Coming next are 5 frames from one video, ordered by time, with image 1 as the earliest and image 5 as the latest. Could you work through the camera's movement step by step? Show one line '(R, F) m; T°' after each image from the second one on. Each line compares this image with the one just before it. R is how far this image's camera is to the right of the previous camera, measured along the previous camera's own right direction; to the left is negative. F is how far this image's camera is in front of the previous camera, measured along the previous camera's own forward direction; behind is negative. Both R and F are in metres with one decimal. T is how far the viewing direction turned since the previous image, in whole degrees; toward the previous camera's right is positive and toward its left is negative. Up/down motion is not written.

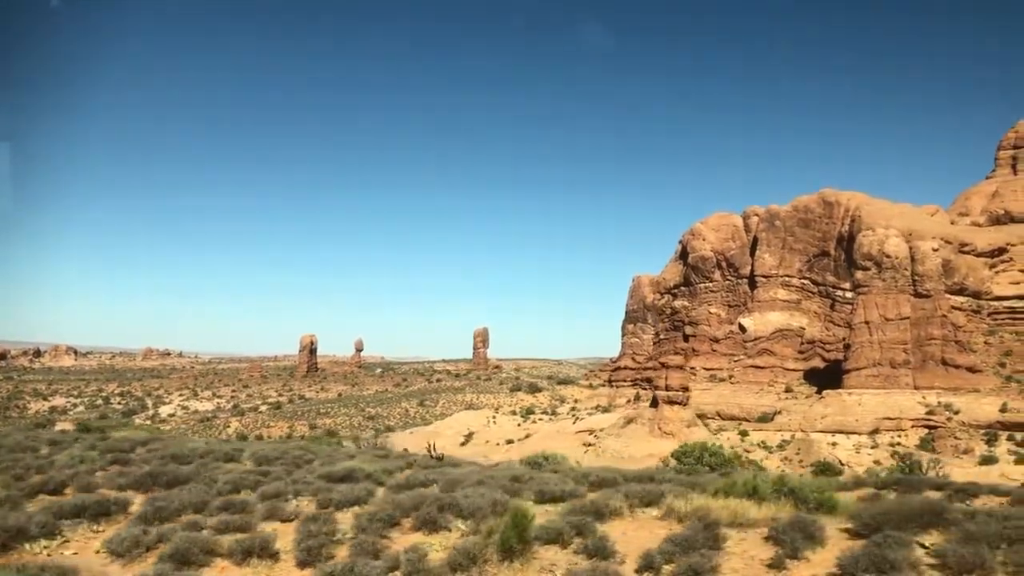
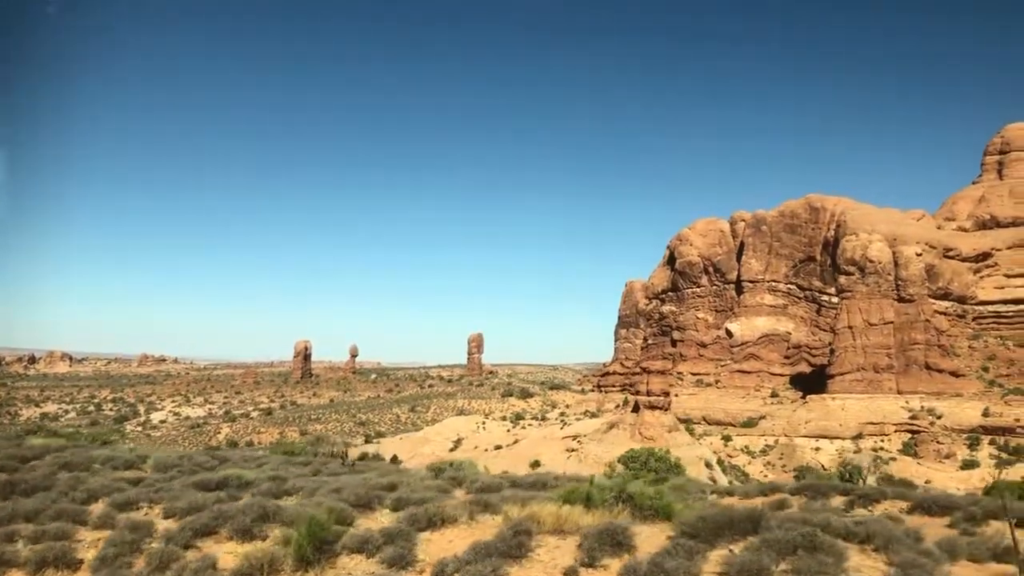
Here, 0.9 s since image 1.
(+0.7, 0.0) m; 0°
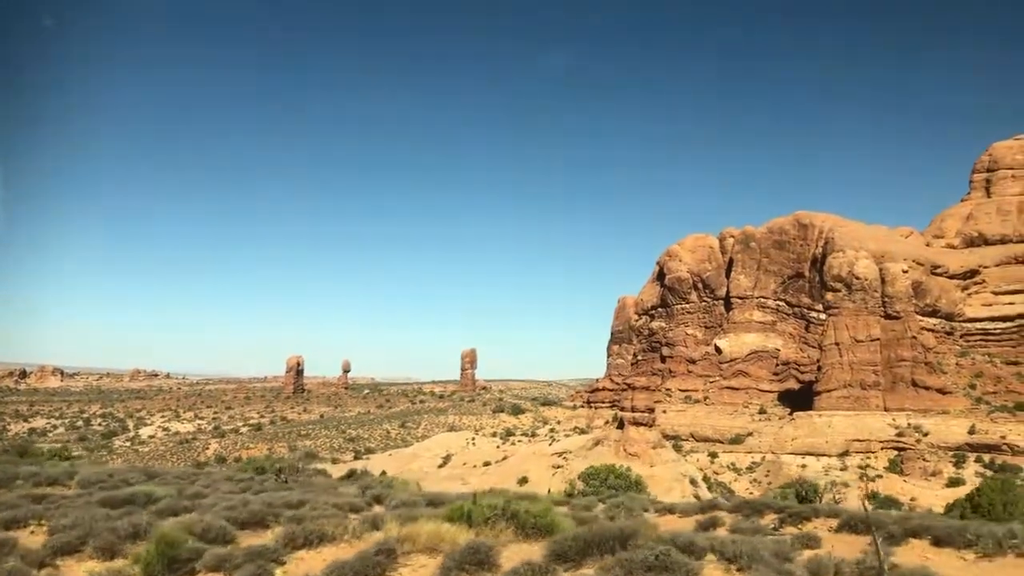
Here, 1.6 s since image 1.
(+0.5, 0.0) m; 0°
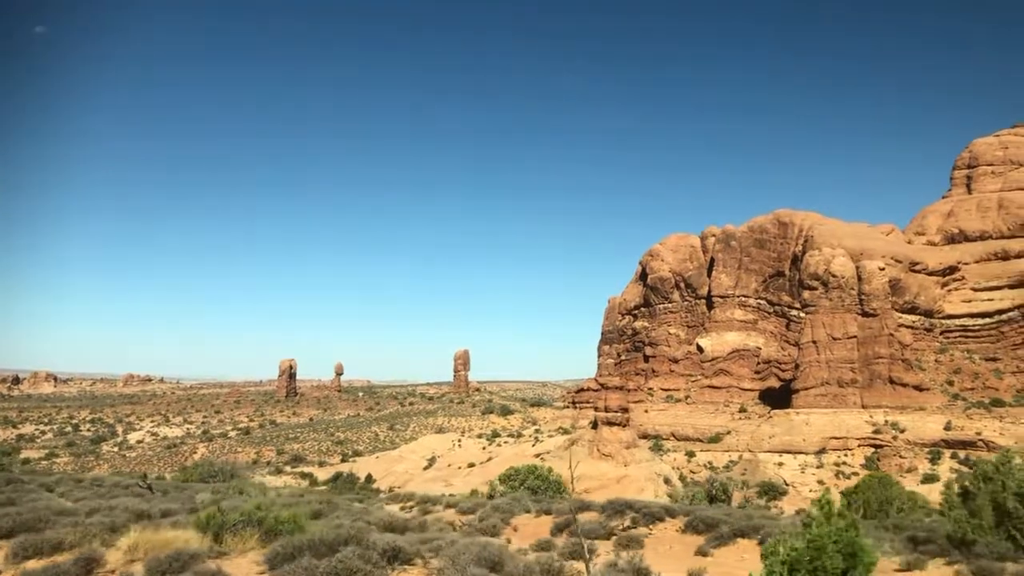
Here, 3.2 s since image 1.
(+1.0, +0.1) m; 0°
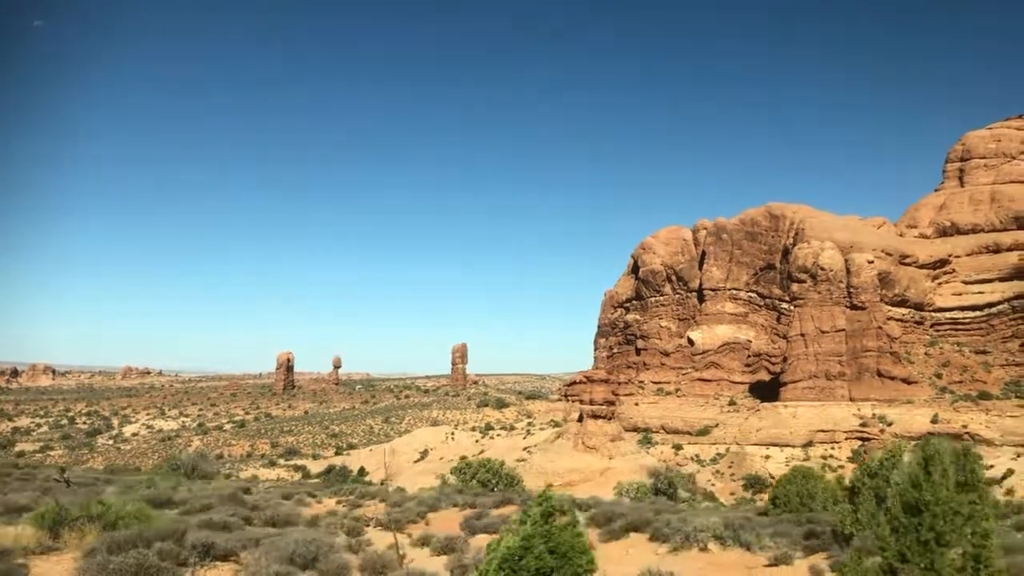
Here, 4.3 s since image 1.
(+0.6, +0.1) m; 0°
